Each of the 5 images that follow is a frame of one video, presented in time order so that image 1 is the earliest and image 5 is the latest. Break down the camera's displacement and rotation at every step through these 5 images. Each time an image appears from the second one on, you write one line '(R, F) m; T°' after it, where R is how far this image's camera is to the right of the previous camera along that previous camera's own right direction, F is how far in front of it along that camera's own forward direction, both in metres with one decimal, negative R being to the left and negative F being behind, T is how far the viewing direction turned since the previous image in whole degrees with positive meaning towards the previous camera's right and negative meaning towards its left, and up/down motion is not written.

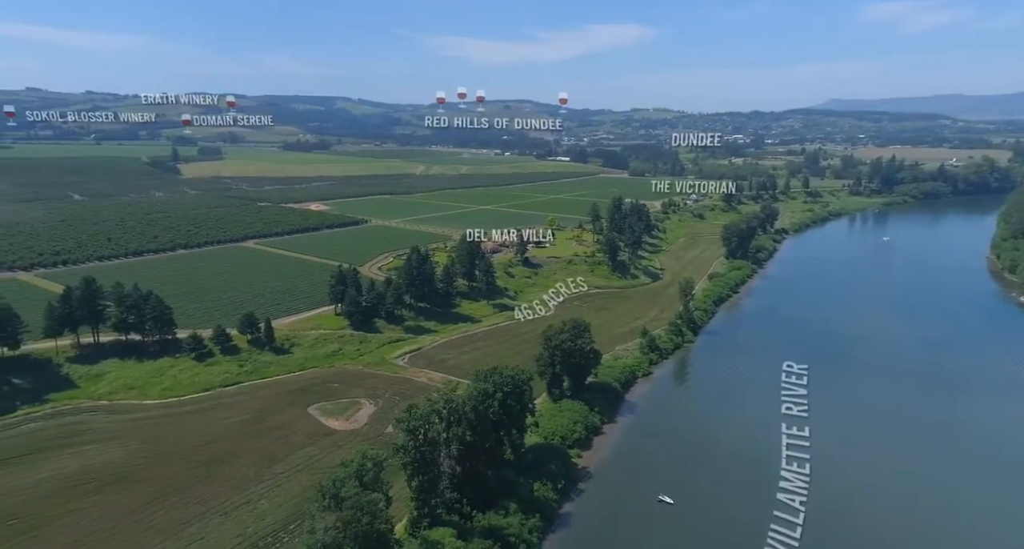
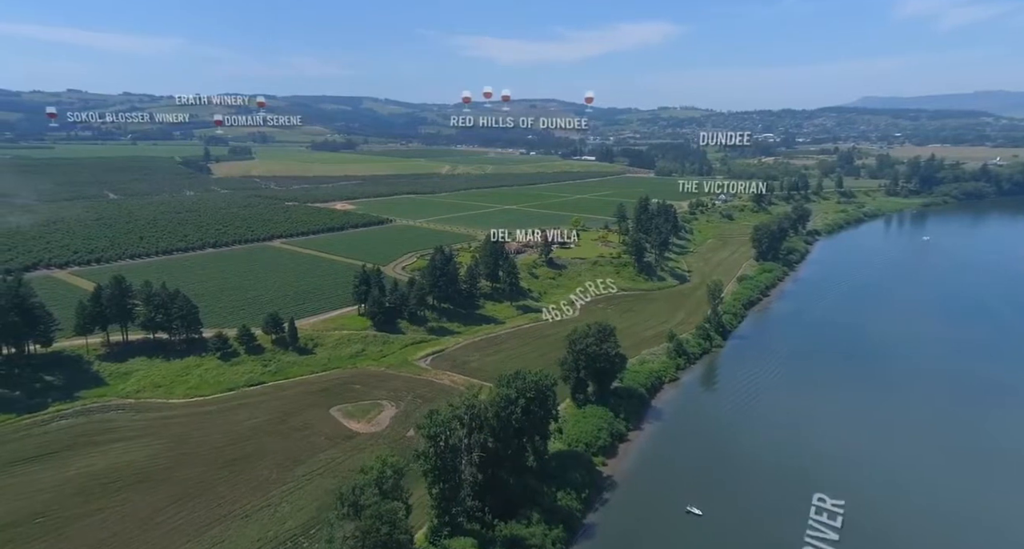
(+0.1, +0.6) m; -2°
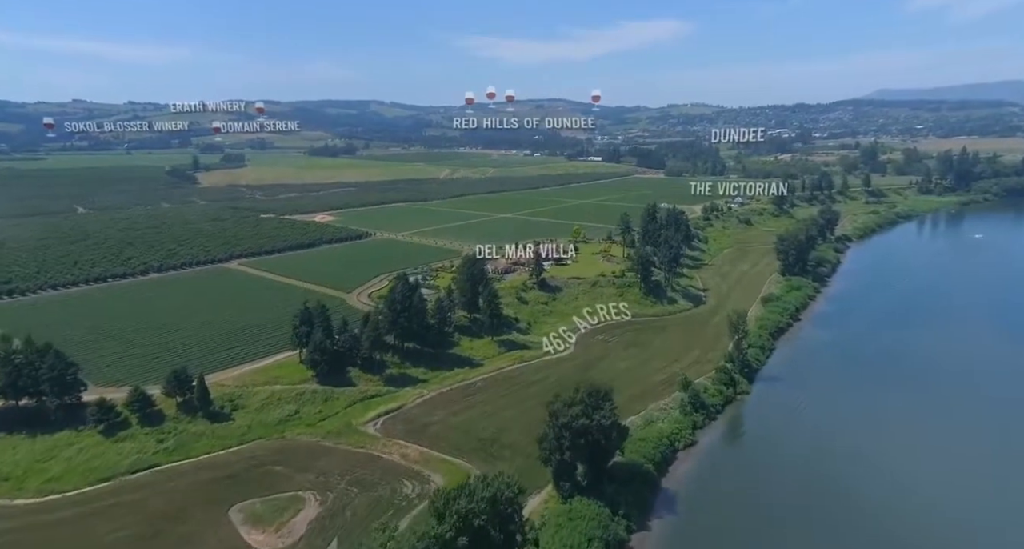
(+2.3, +10.4) m; -1°
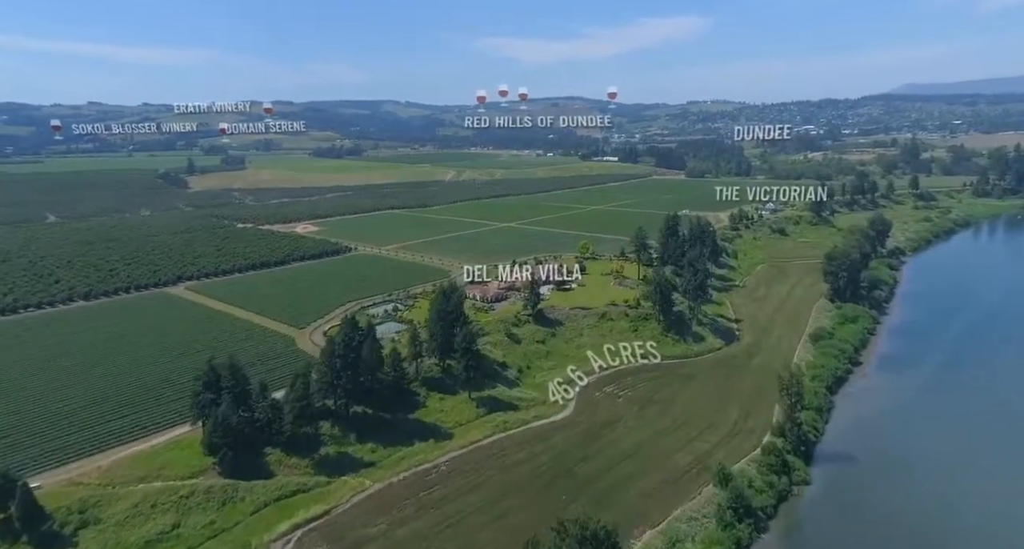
(+2.0, +11.6) m; -1°
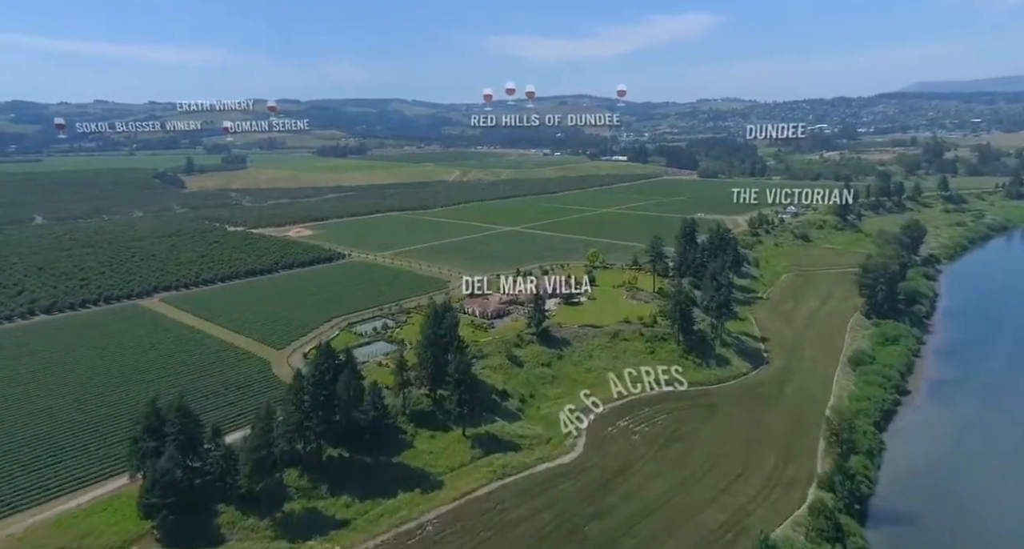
(+0.3, +5.4) m; -1°
